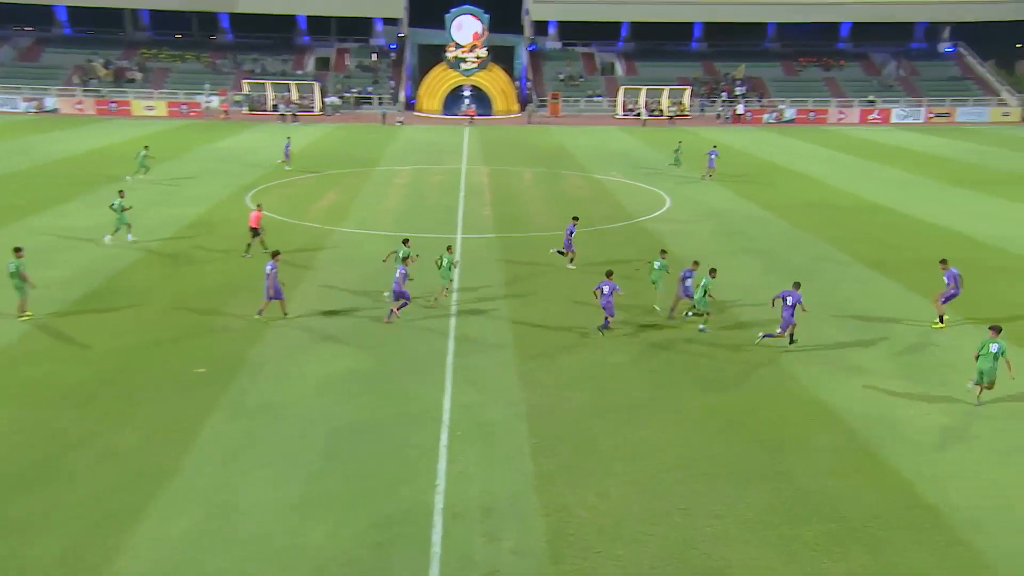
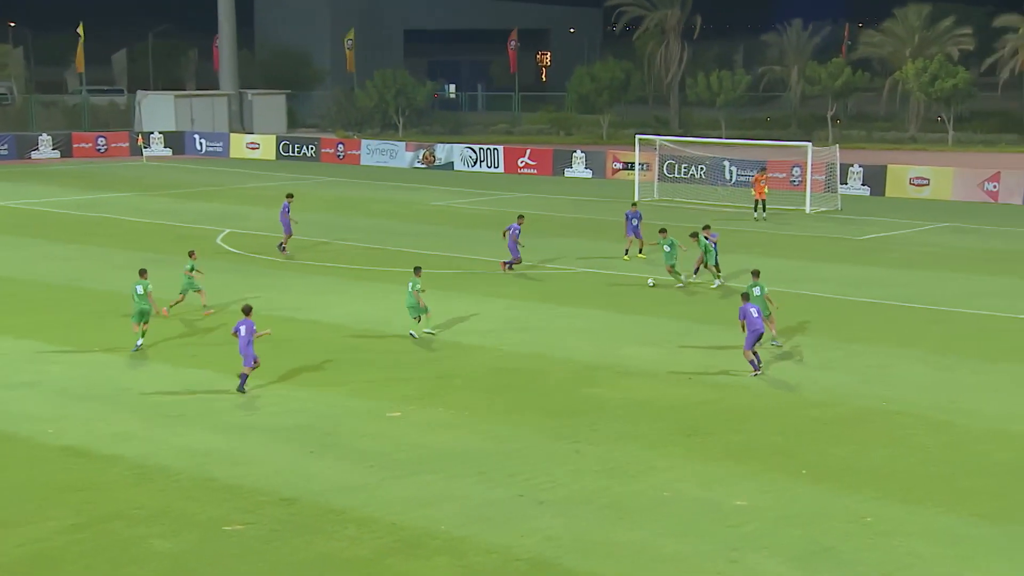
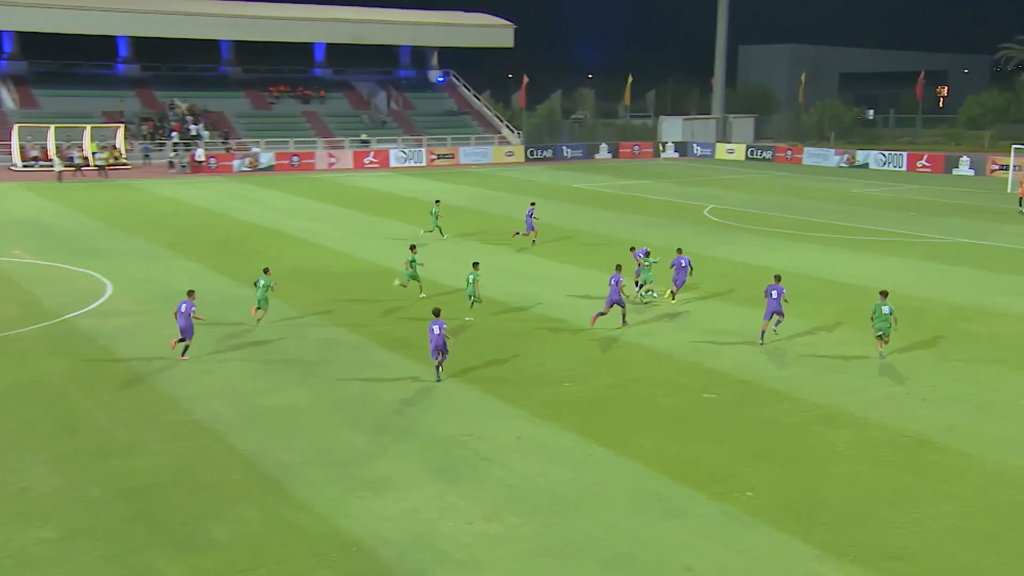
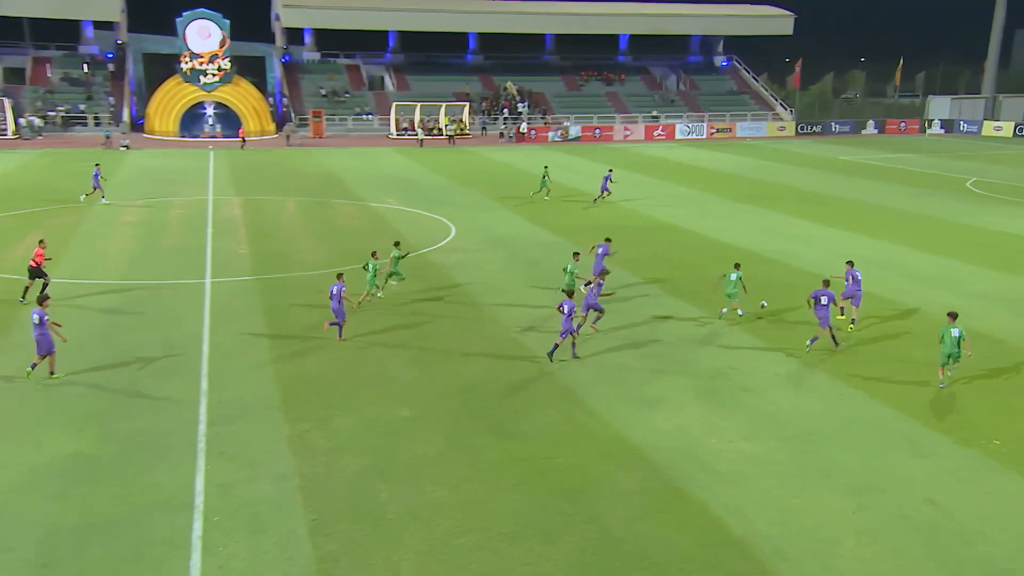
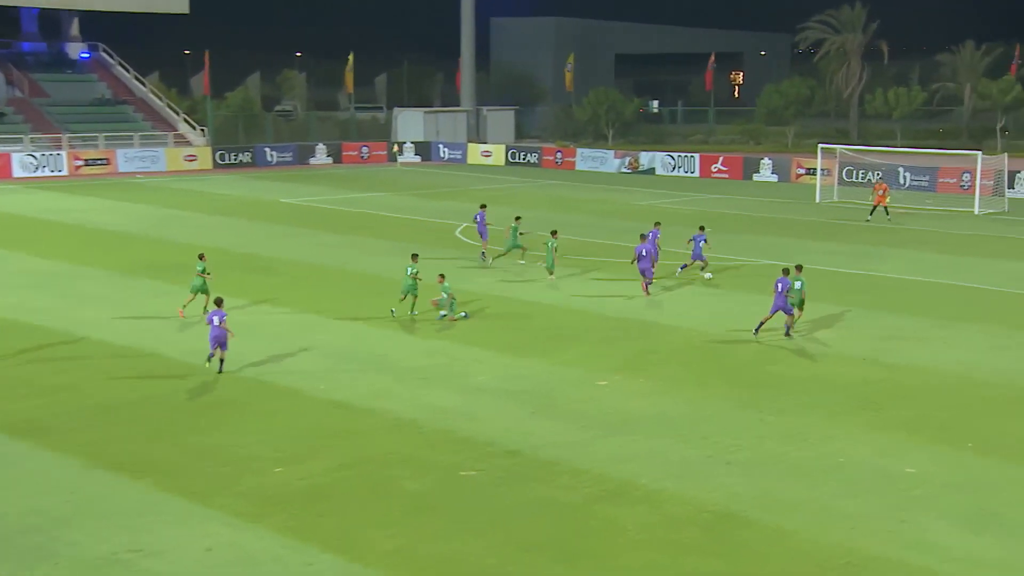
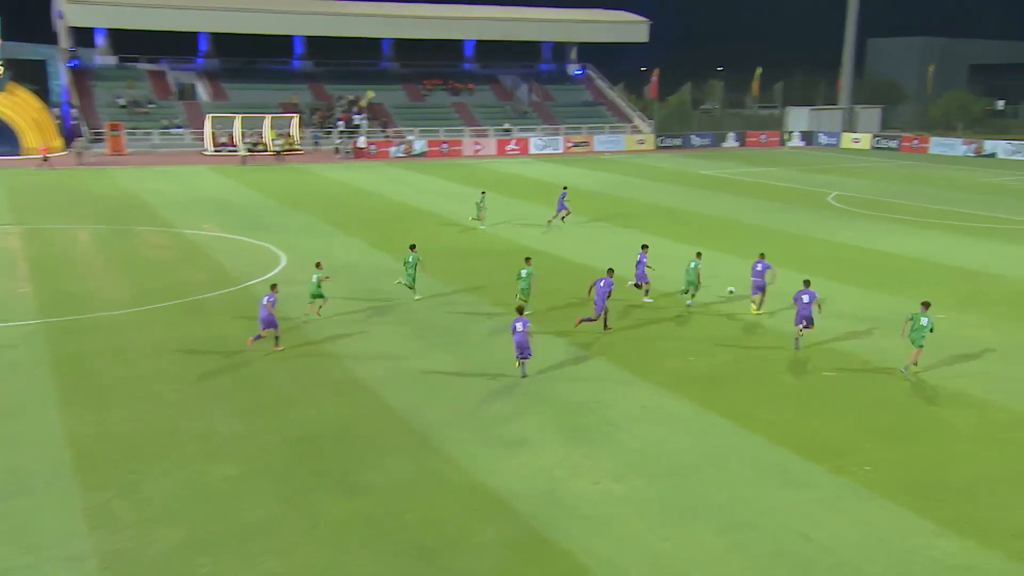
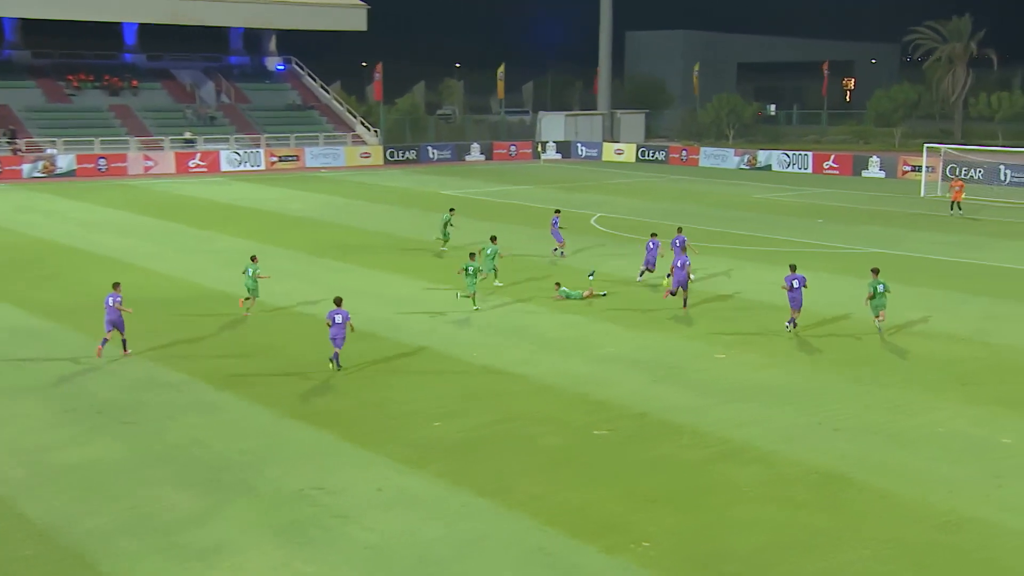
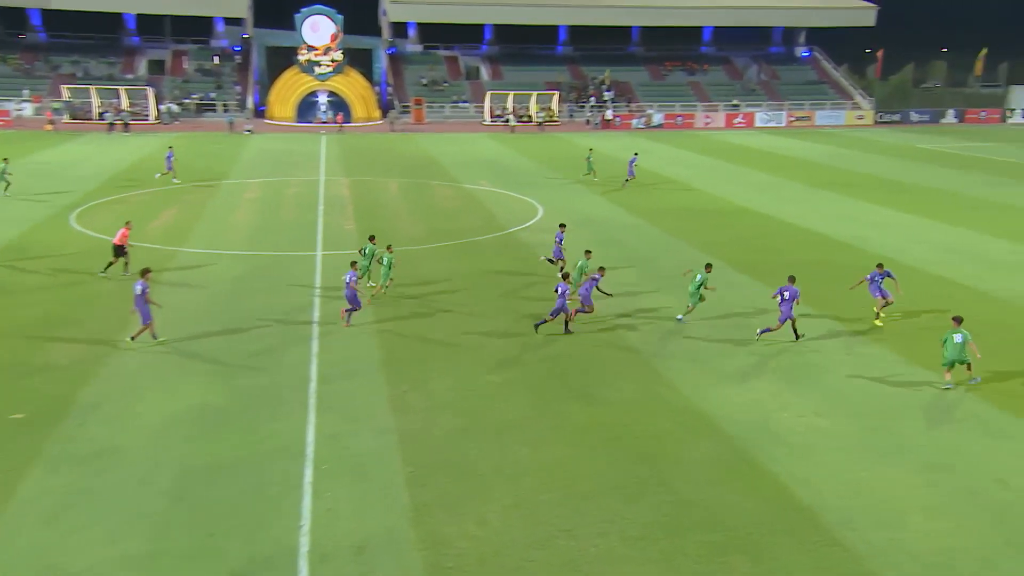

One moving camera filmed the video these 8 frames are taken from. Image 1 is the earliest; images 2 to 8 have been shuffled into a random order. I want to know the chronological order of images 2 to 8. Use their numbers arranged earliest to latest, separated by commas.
8, 4, 6, 3, 7, 5, 2
